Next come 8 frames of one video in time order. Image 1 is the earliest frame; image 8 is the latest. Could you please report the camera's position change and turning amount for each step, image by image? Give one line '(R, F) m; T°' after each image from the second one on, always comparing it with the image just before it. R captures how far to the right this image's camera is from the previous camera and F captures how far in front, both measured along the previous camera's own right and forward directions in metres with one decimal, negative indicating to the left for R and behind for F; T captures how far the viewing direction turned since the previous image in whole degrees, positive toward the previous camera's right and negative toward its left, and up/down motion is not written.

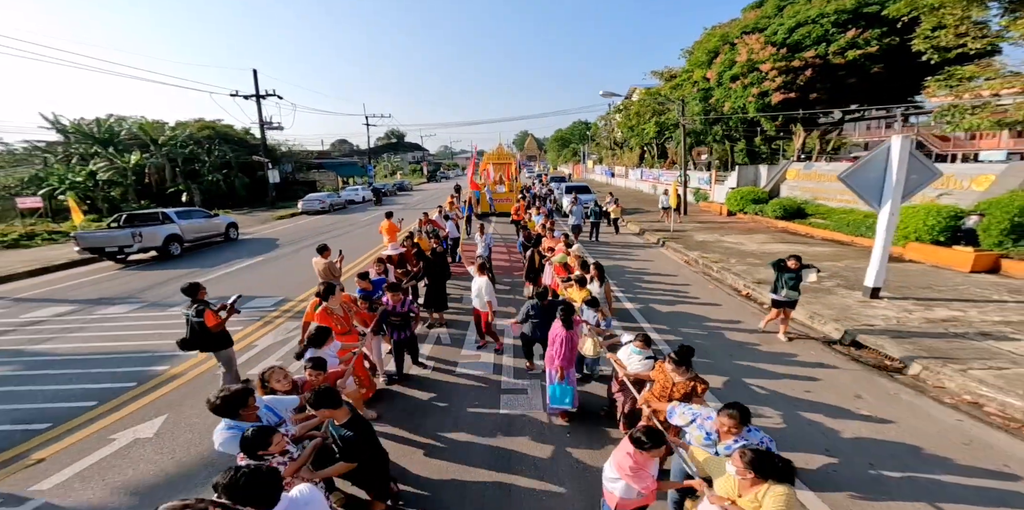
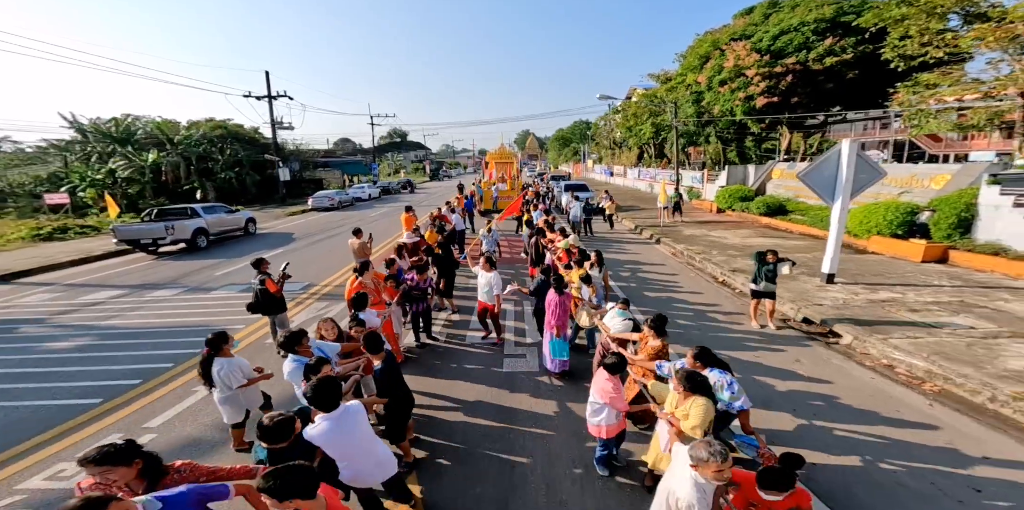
(0.0, -1.0) m; 0°
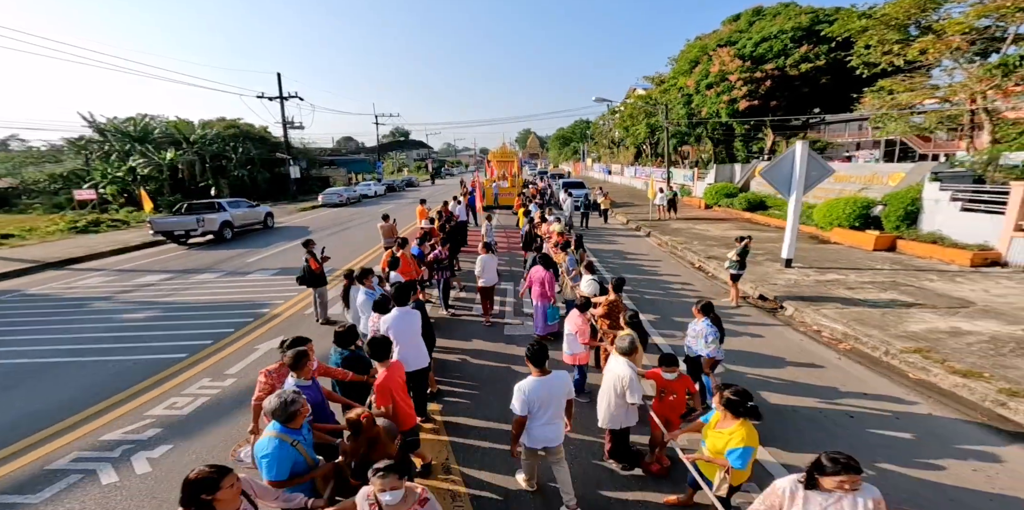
(+0.1, -1.2) m; 0°
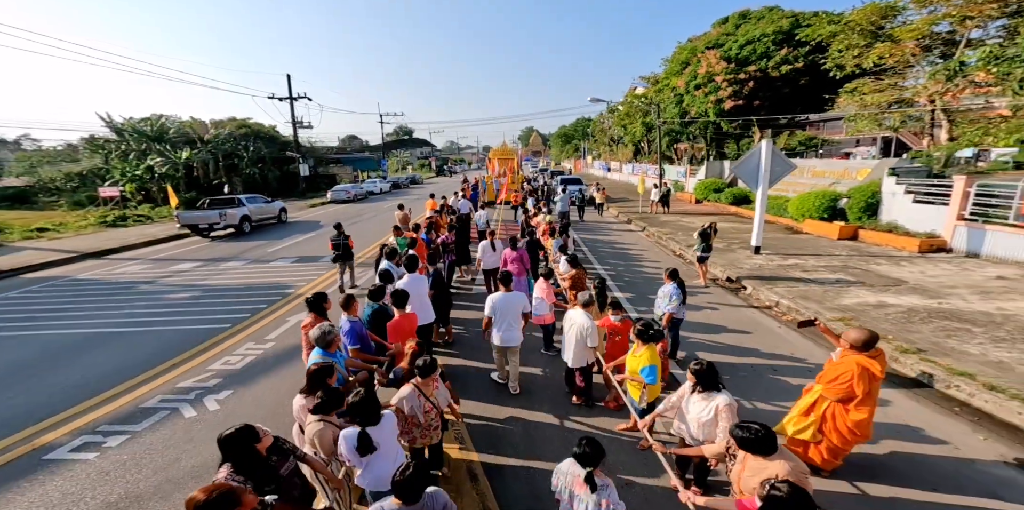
(+0.2, -1.1) m; -1°
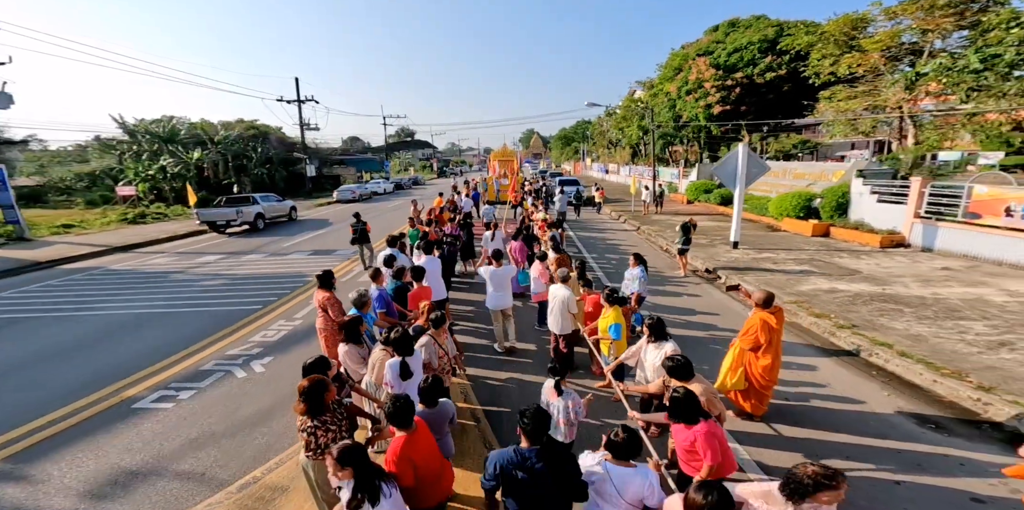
(+0.1, -1.0) m; 0°
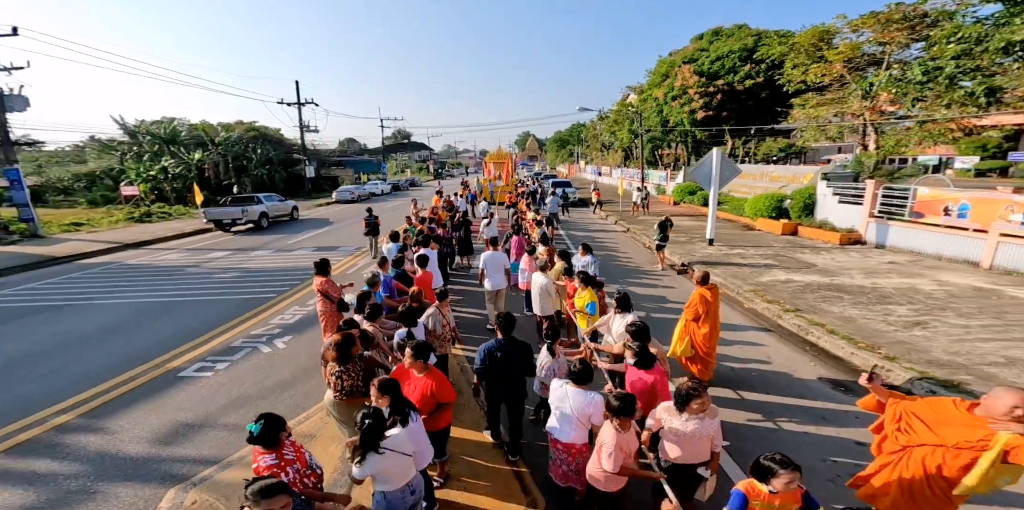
(+0.1, -0.9) m; +1°
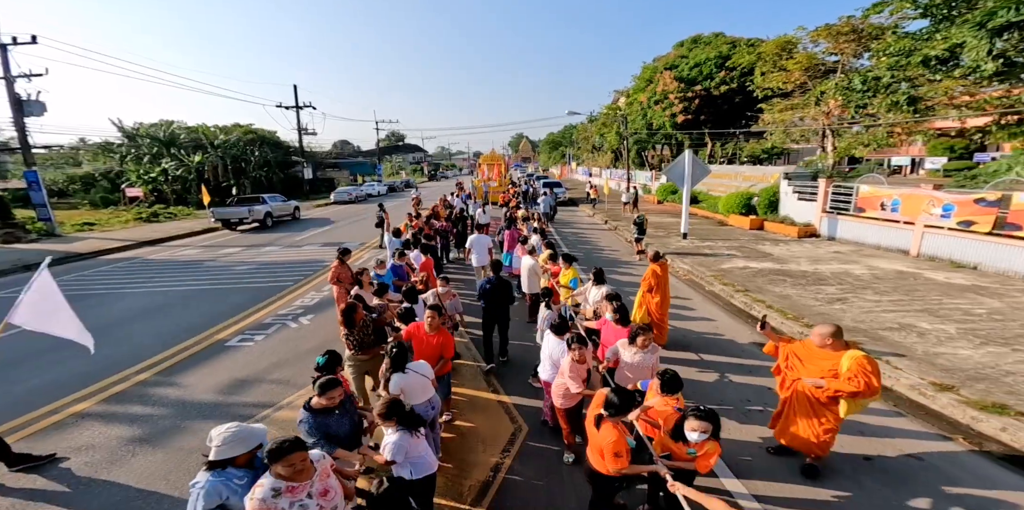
(+0.1, -1.2) m; +1°
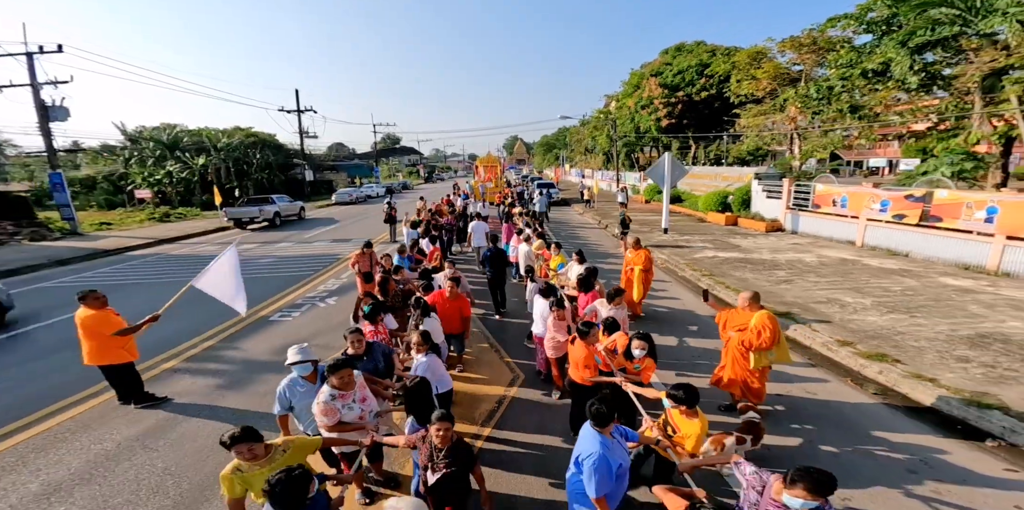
(-0.1, -1.3) m; +1°
